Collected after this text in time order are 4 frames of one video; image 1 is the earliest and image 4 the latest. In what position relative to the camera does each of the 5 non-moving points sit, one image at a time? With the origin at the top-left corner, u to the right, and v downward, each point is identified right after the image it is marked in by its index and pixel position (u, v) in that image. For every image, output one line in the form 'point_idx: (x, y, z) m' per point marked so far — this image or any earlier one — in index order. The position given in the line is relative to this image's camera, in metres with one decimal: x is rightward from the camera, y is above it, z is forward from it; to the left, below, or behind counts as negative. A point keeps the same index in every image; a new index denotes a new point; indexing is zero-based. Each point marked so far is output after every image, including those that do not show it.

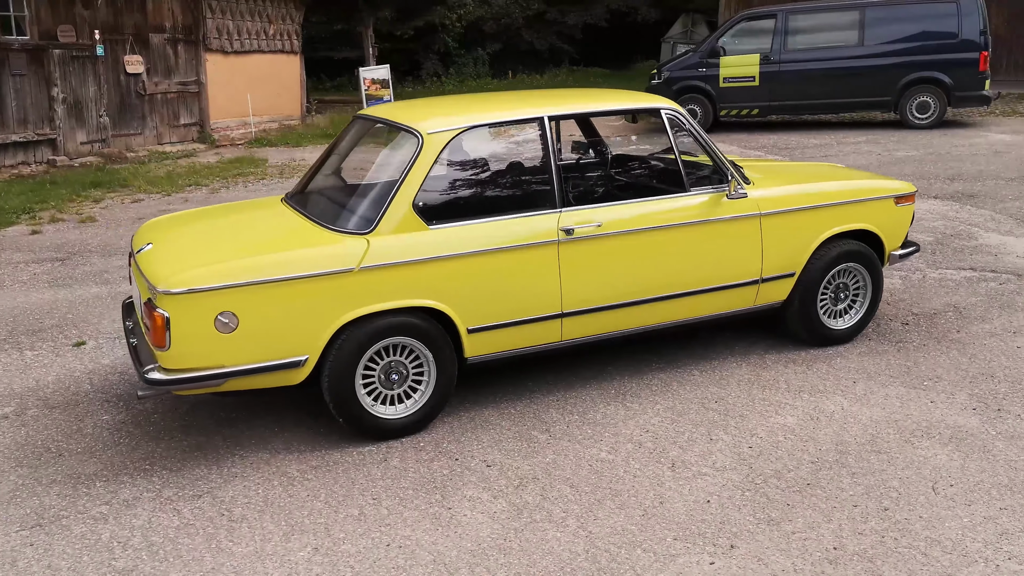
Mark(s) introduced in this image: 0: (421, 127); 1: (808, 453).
0: (-0.4, +0.8, +4.4) m
1: (+1.3, -0.7, +4.0) m
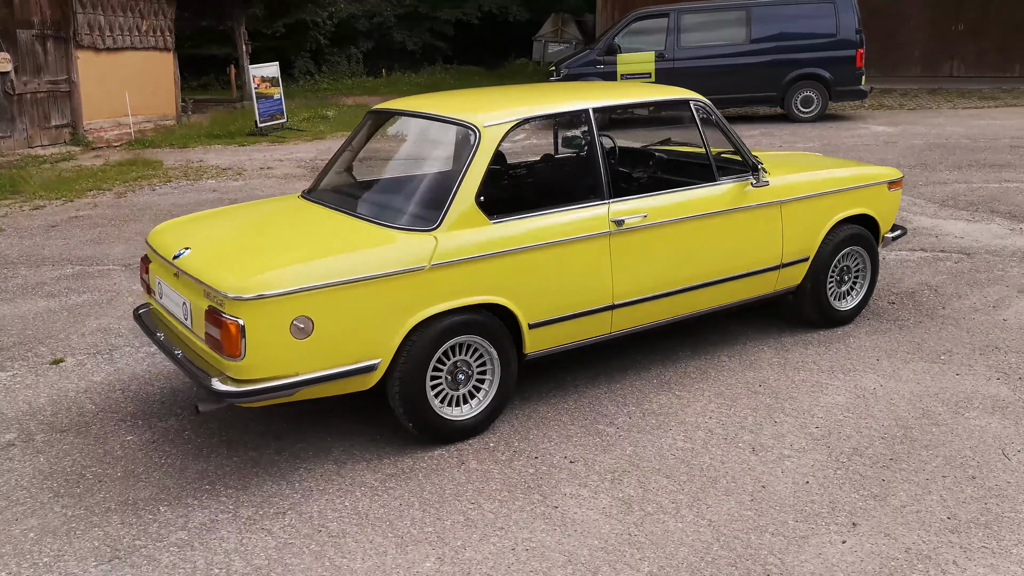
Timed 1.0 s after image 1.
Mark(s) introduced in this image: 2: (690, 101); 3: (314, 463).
0: (-0.1, +0.8, +4.2) m
1: (+1.7, -0.6, +4.1) m
2: (+1.0, +1.0, +4.9) m
3: (-0.8, -0.8, +3.9) m
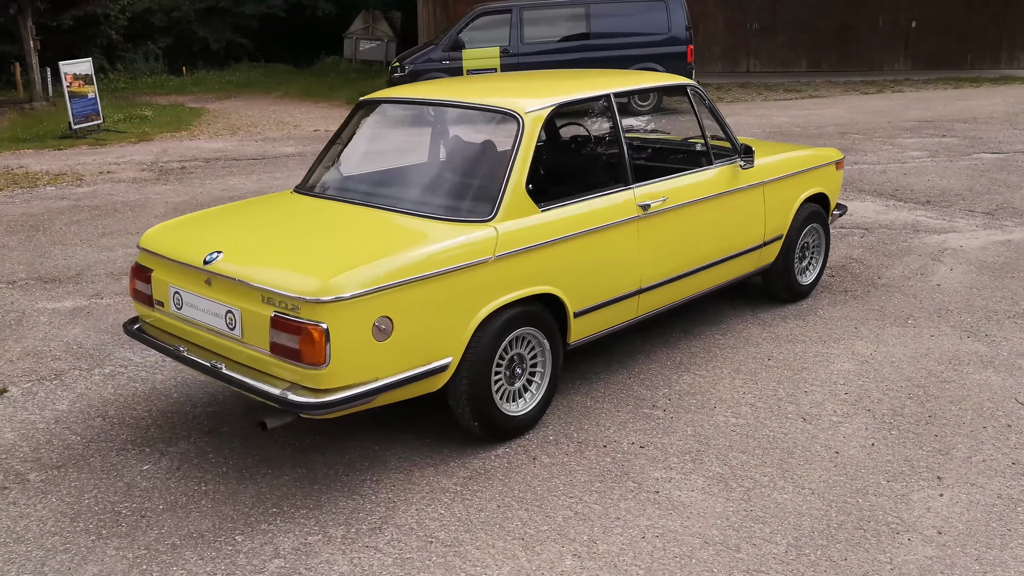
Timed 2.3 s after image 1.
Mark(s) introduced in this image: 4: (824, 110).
0: (0.0, +0.8, +4.1) m
1: (+1.9, -0.5, +4.4) m
2: (+1.0, +1.1, +5.0) m
3: (-0.5, -0.8, +3.6) m
4: (+6.4, +3.7, +18.4) m
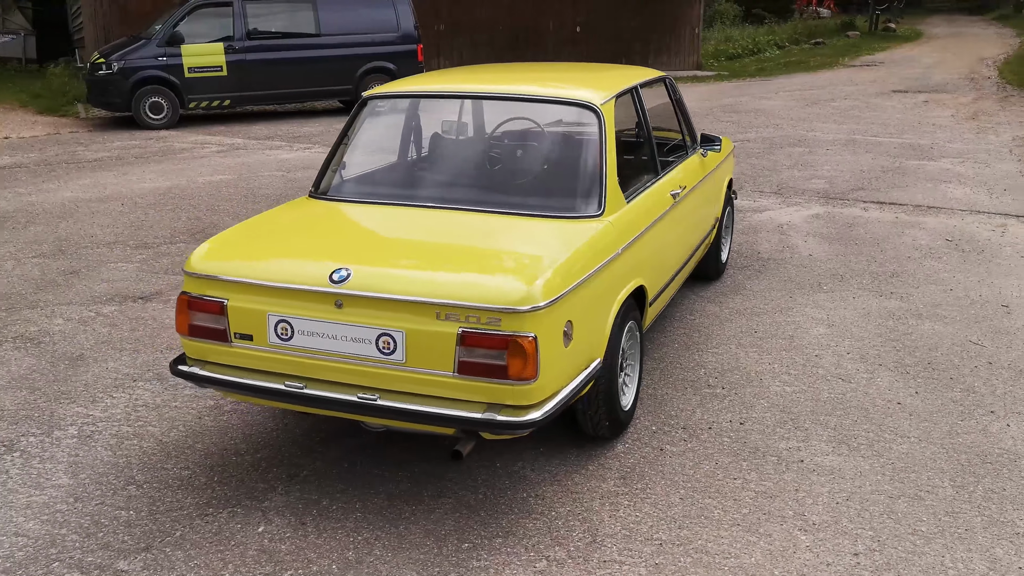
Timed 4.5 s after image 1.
0: (+0.3, +0.8, +4.1) m
1: (+2.0, -0.3, +5.0) m
2: (+0.9, +1.2, +5.2) m
3: (+0.1, -0.8, +3.4) m
4: (+0.9, +4.0, +19.6) m
